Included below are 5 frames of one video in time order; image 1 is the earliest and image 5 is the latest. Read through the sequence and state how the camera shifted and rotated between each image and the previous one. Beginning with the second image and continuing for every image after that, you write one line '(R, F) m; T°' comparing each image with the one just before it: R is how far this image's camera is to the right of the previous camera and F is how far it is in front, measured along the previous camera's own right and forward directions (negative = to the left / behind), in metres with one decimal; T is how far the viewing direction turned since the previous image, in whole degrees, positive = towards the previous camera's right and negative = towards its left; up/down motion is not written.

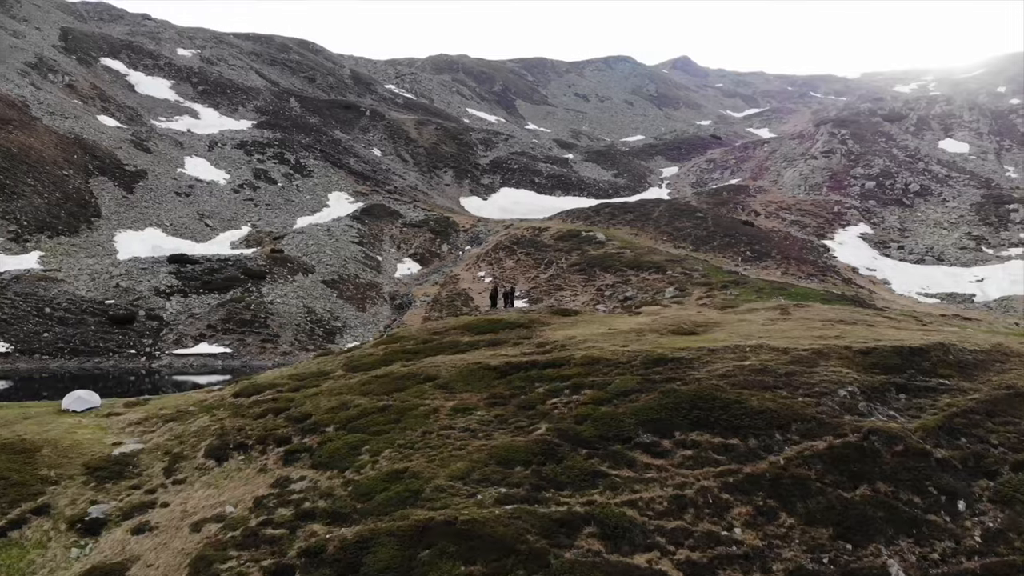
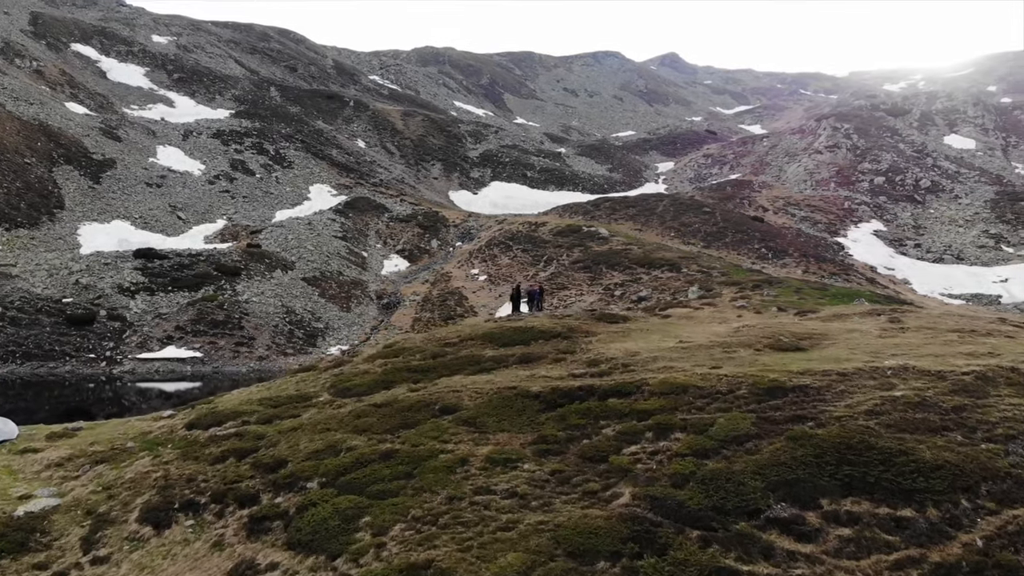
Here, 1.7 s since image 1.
(-1.1, +5.1) m; +1°
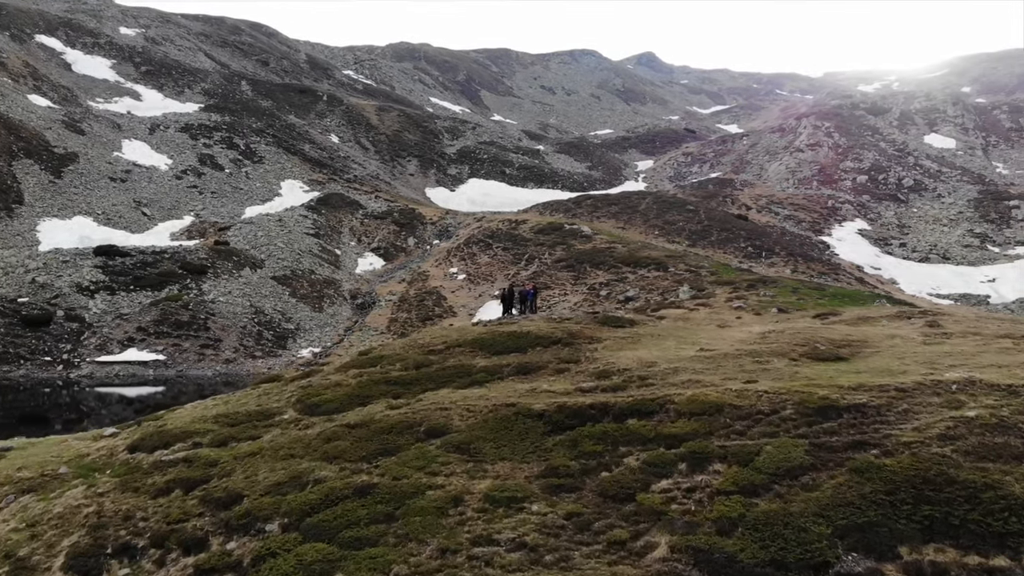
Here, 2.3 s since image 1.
(-0.3, +2.2) m; +2°
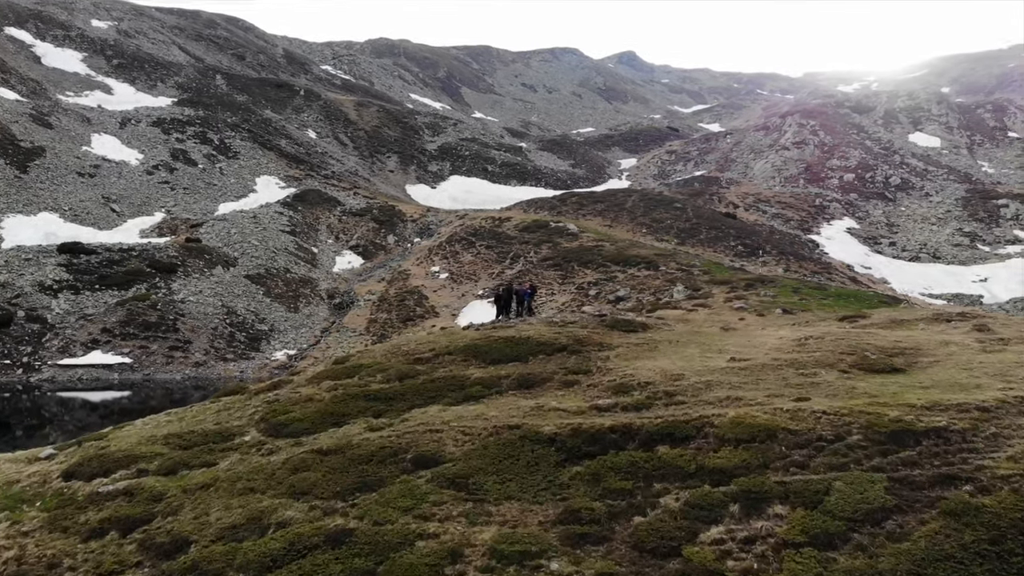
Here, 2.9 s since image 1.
(-0.3, +2.0) m; +1°
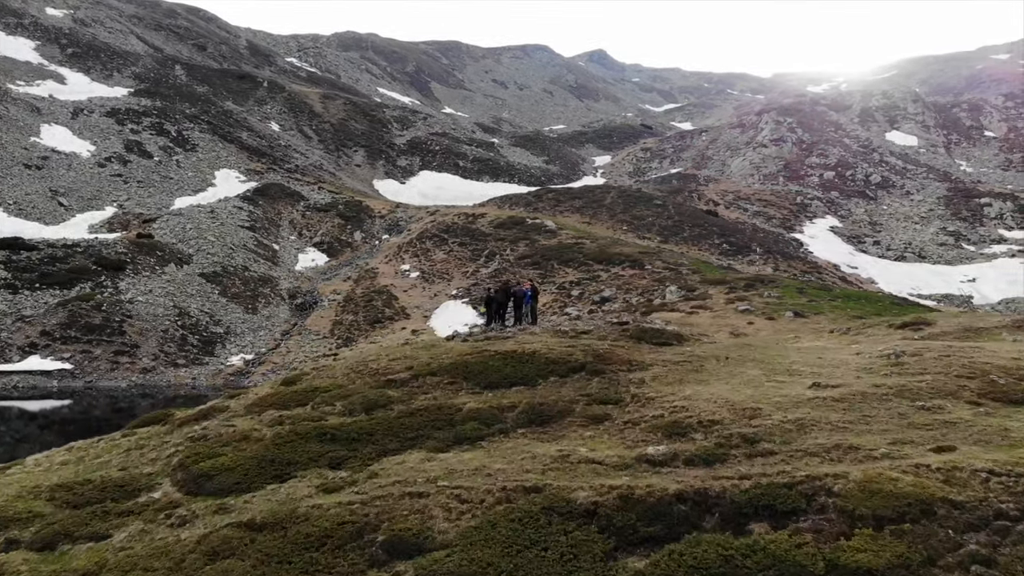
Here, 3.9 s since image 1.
(-0.4, +3.2) m; +2°
